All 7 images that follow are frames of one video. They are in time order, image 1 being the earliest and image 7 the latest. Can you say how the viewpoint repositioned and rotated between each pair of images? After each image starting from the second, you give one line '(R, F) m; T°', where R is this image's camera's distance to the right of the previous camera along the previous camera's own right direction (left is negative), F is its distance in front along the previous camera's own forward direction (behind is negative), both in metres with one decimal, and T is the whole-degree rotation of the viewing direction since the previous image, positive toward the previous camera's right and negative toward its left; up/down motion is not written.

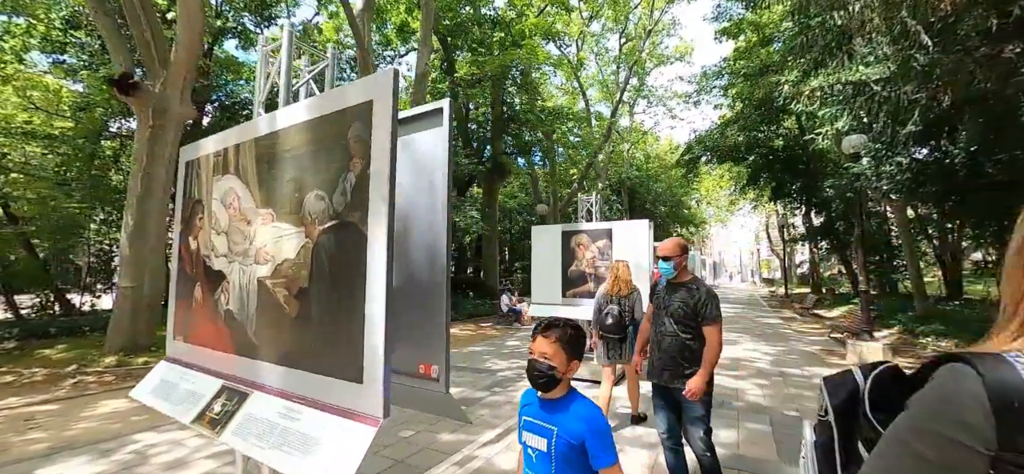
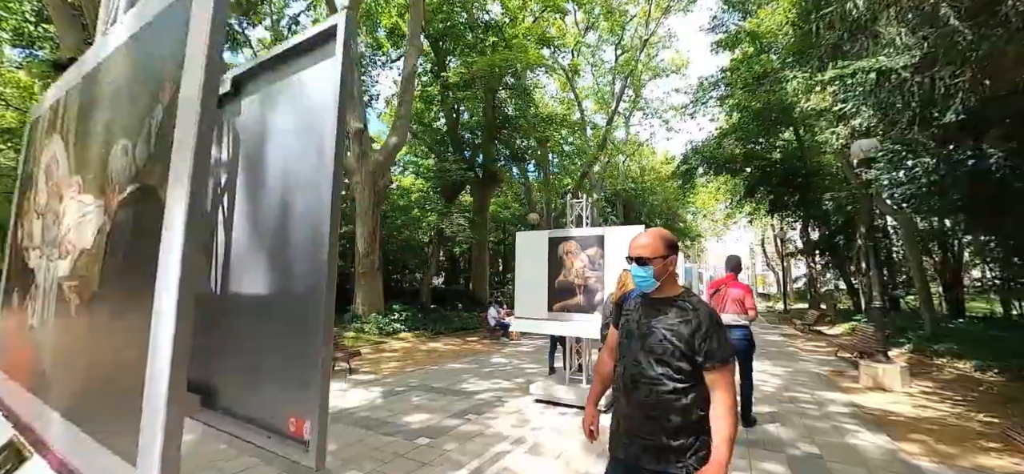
(+0.2, +0.7) m; +1°
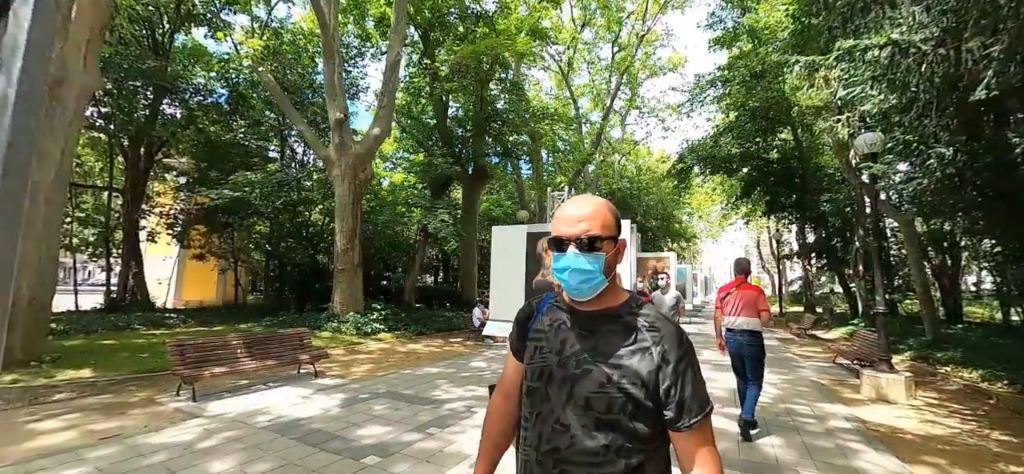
(+0.3, +0.5) m; 0°
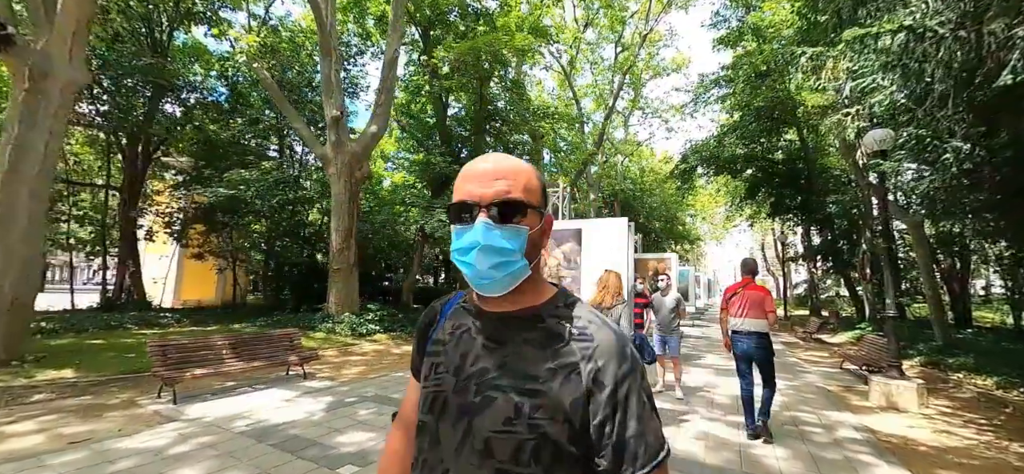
(+0.1, +0.2) m; 0°
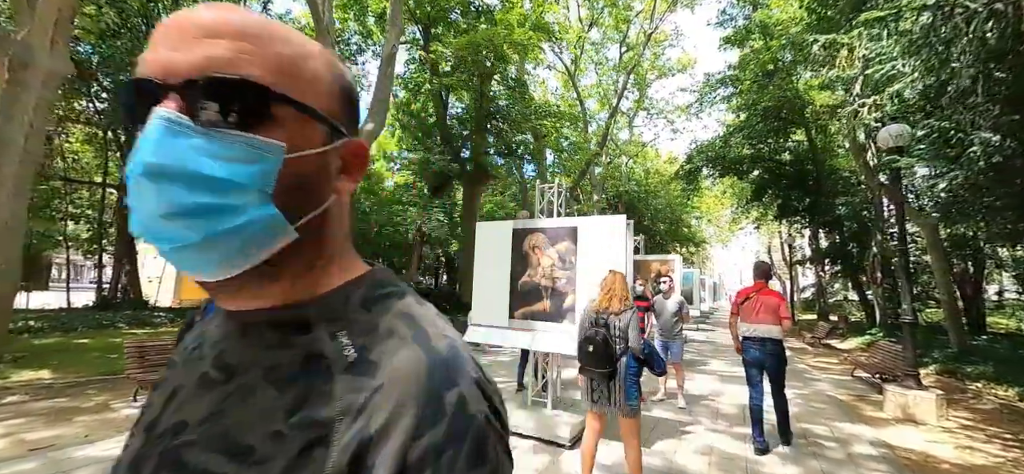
(+0.2, +0.3) m; -1°
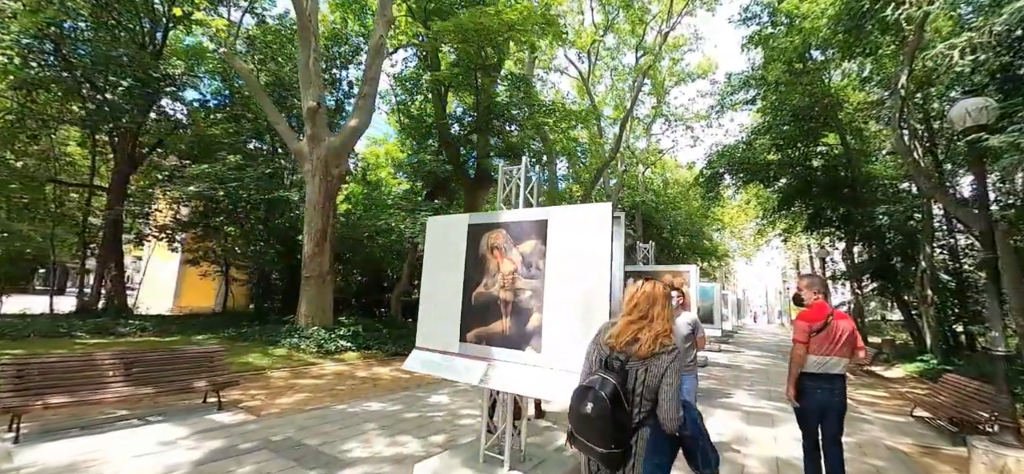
(+0.6, +1.3) m; -3°
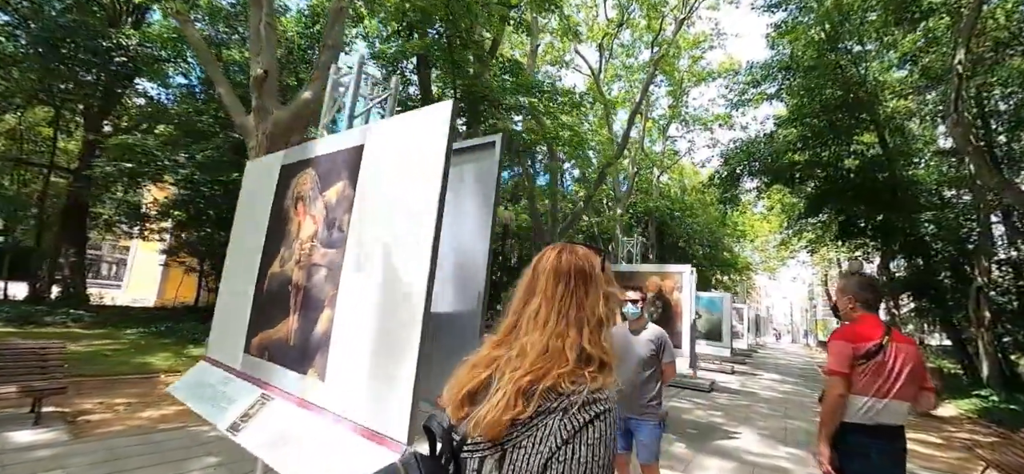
(+1.1, +1.6) m; -3°
